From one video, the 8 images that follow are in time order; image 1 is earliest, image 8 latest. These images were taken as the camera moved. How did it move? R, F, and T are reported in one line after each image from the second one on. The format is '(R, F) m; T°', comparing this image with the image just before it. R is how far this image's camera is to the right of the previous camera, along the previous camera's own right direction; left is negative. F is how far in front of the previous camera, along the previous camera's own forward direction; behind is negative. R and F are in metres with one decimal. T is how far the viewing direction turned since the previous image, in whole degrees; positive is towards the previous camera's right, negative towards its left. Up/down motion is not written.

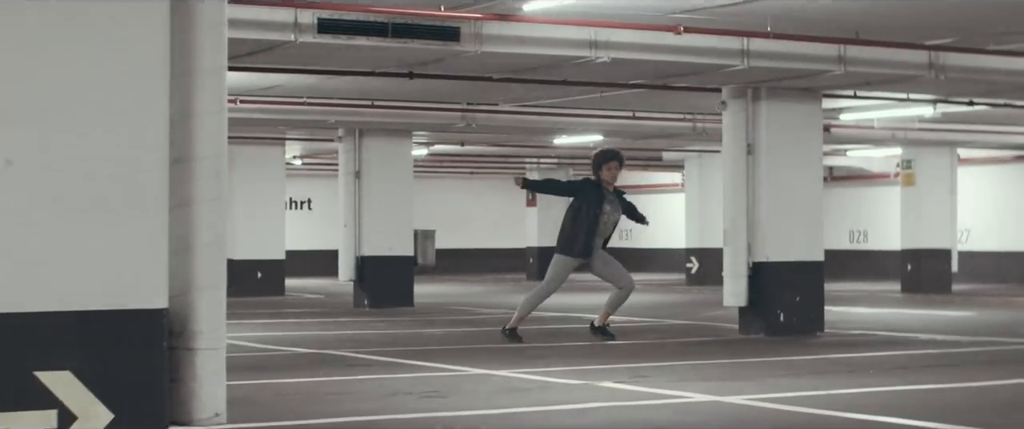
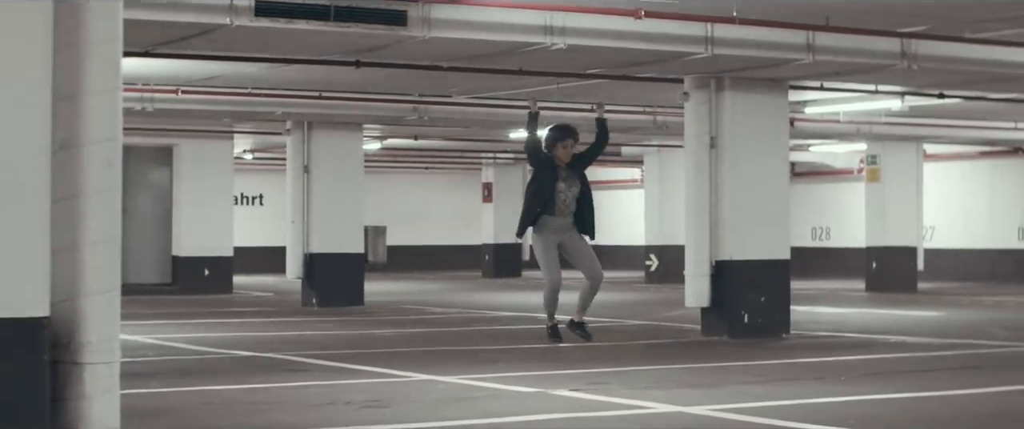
(0.0, +0.7) m; +1°
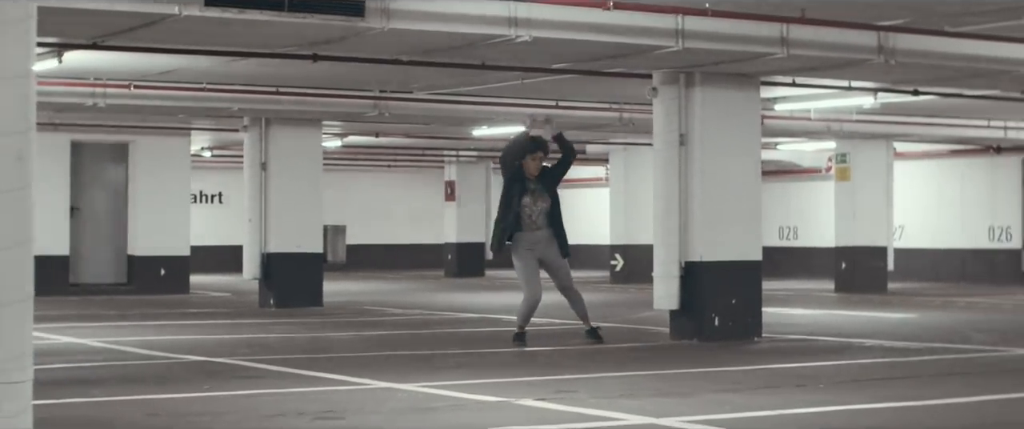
(0.0, +0.5) m; +1°
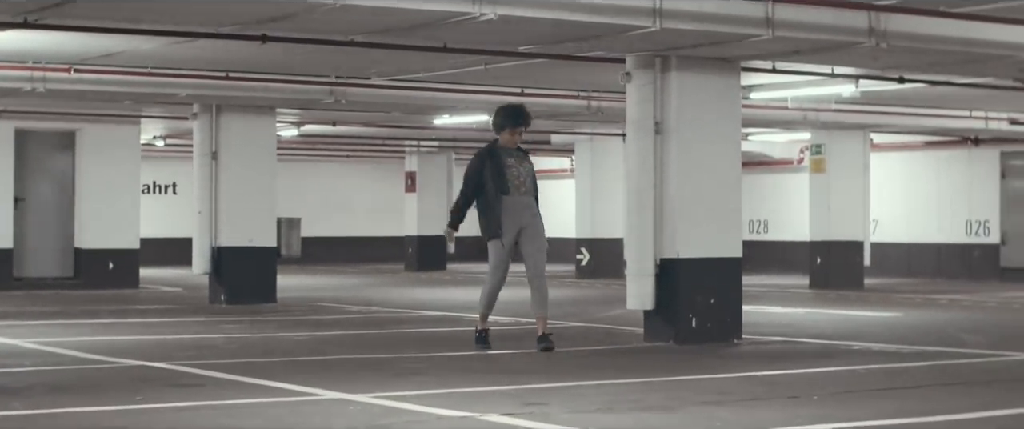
(0.0, +0.9) m; +1°
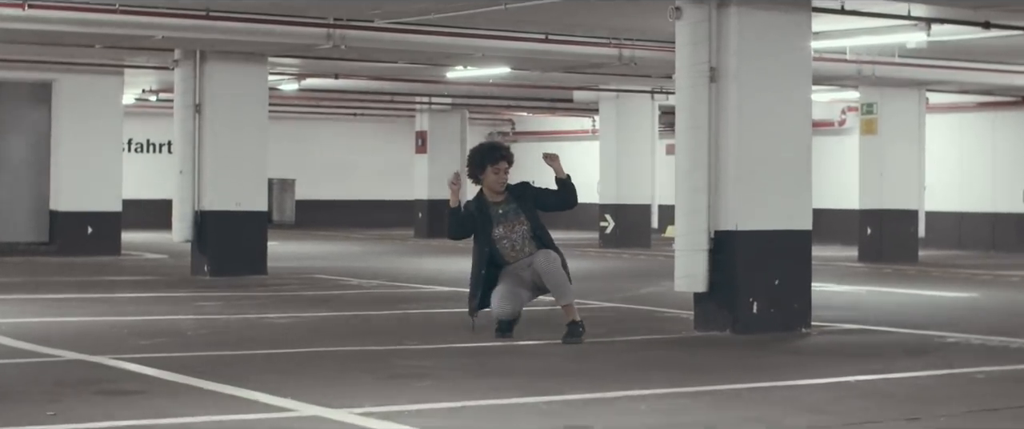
(0.0, +2.1) m; 0°
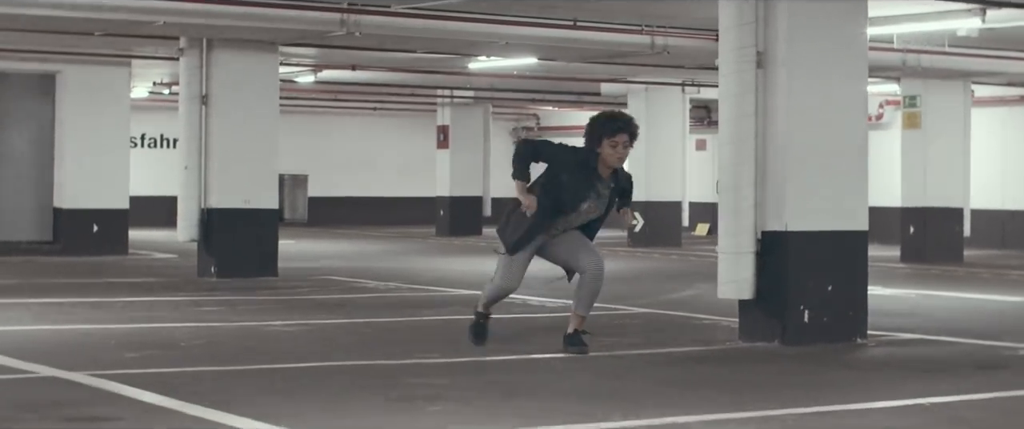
(0.0, +1.0) m; 0°
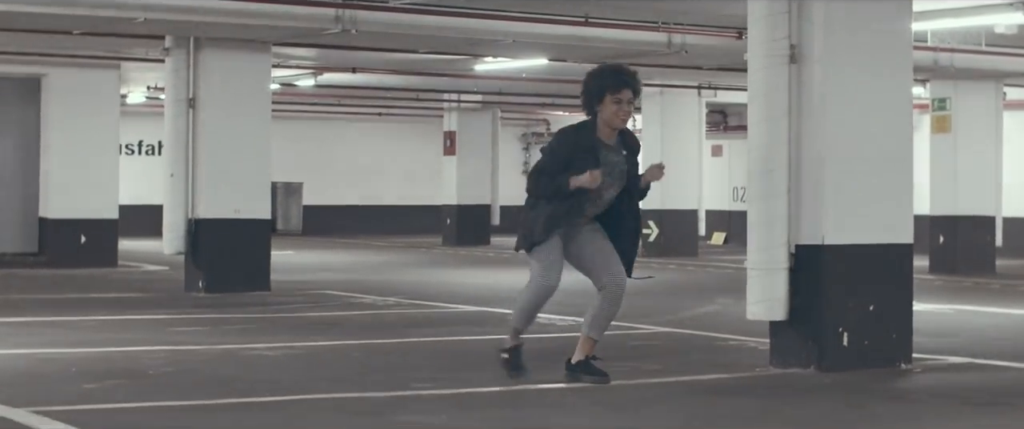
(0.0, +1.0) m; 0°
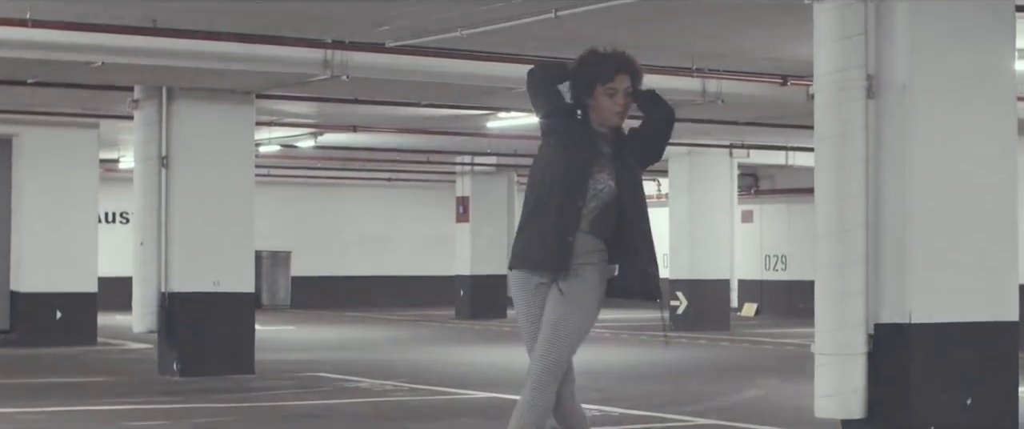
(0.0, +1.7) m; 0°
